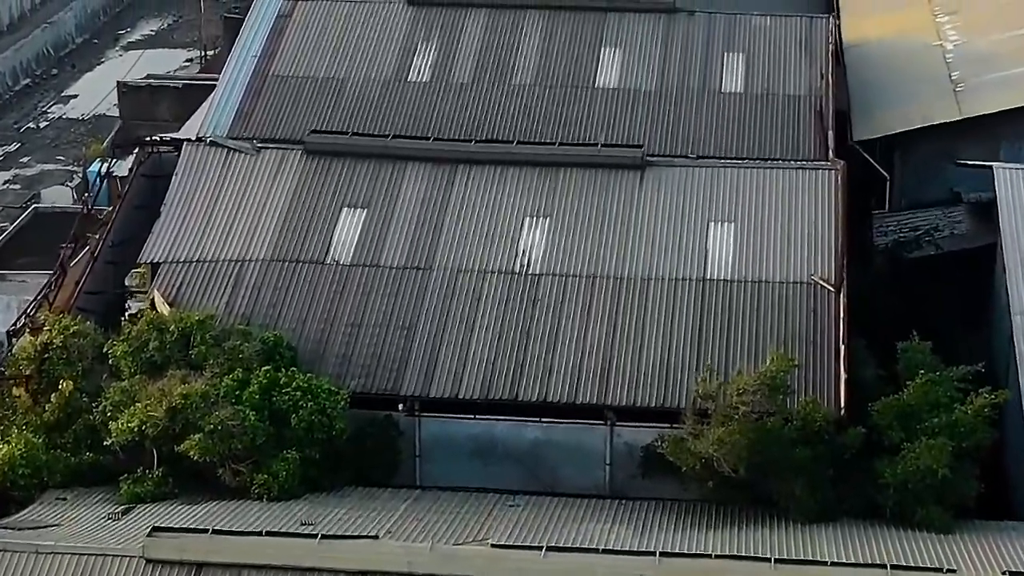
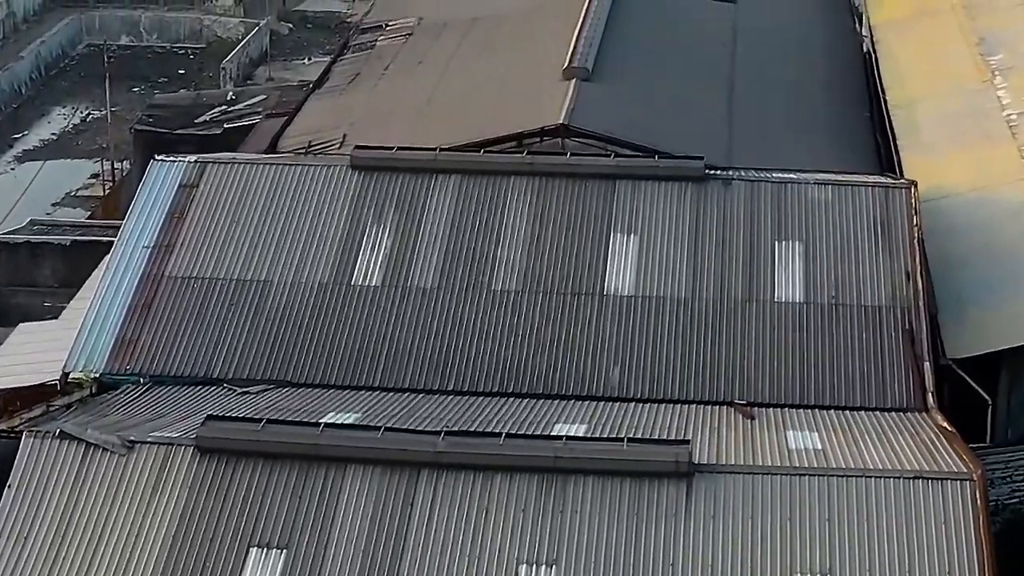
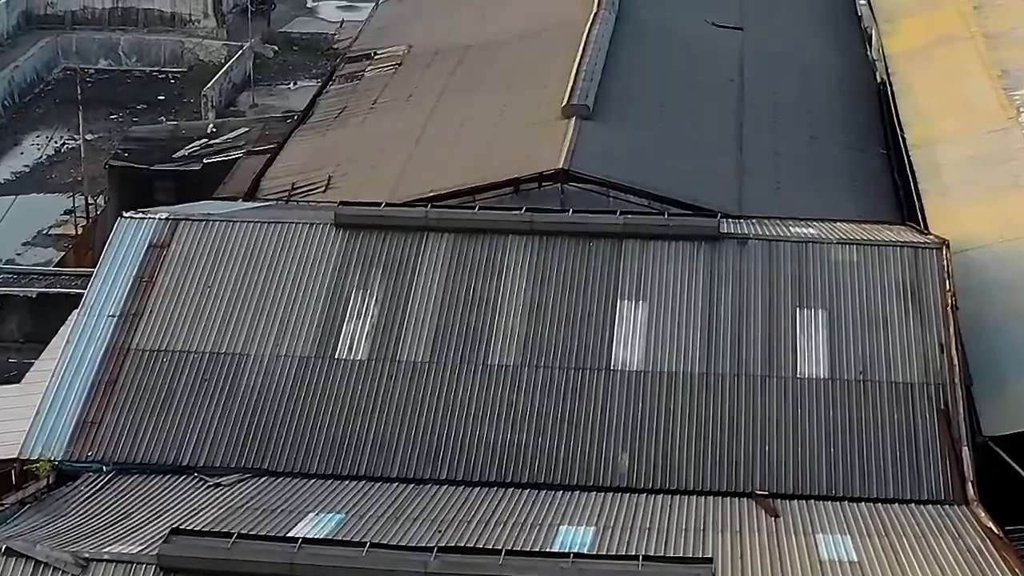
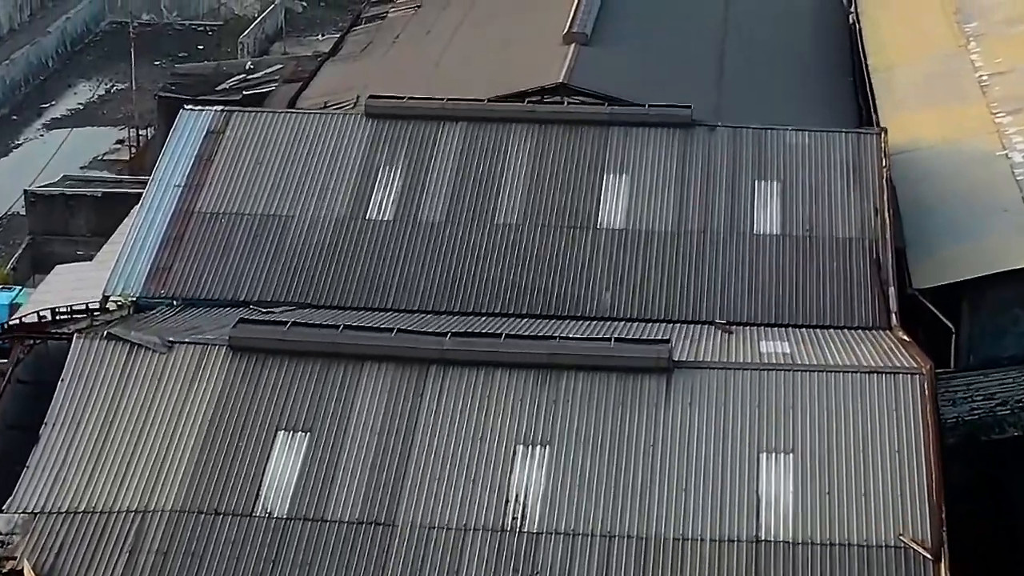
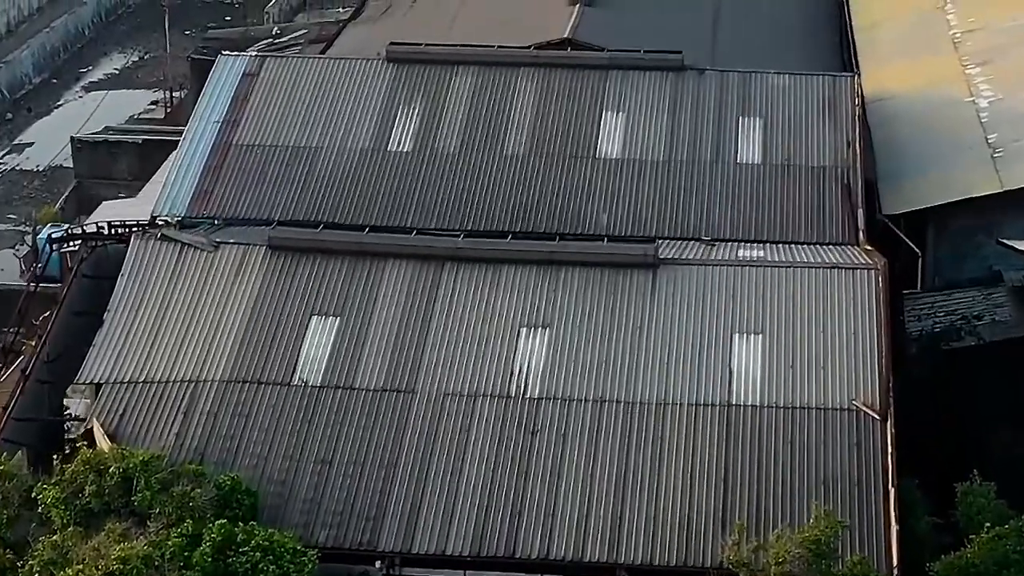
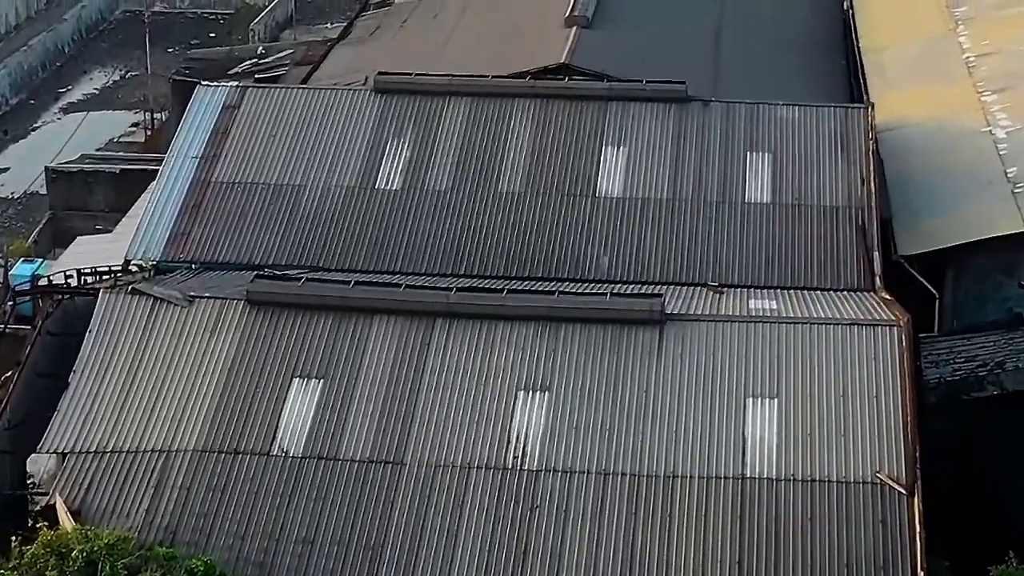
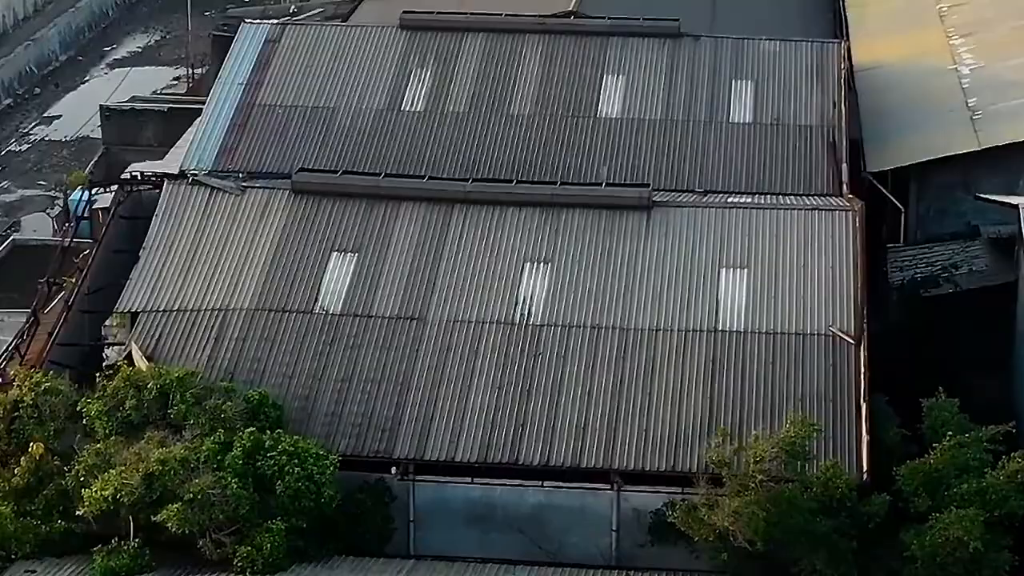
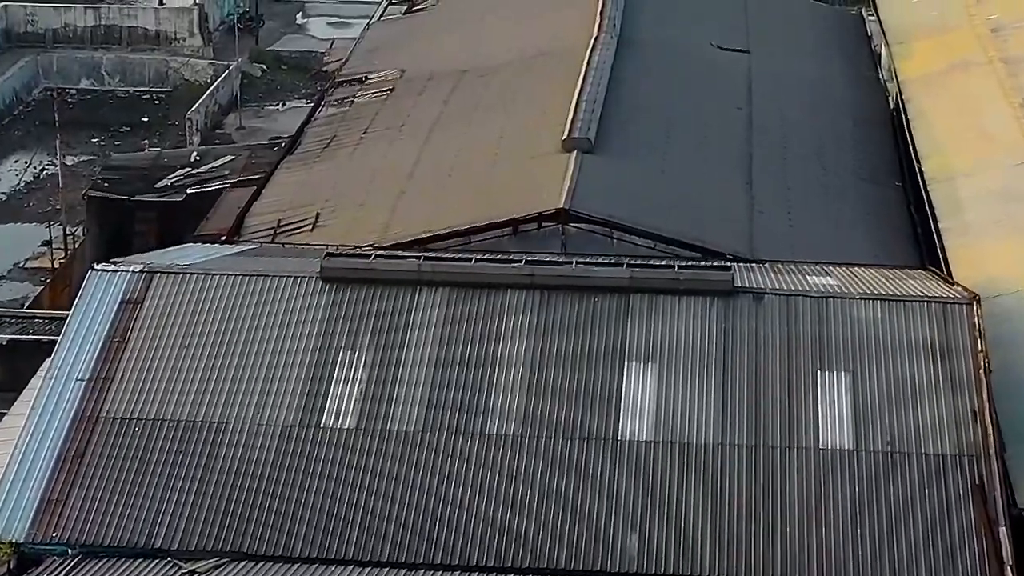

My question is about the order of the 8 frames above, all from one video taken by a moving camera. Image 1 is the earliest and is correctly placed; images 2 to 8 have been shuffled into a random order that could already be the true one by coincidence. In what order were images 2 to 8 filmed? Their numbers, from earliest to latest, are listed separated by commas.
7, 5, 6, 4, 2, 3, 8
